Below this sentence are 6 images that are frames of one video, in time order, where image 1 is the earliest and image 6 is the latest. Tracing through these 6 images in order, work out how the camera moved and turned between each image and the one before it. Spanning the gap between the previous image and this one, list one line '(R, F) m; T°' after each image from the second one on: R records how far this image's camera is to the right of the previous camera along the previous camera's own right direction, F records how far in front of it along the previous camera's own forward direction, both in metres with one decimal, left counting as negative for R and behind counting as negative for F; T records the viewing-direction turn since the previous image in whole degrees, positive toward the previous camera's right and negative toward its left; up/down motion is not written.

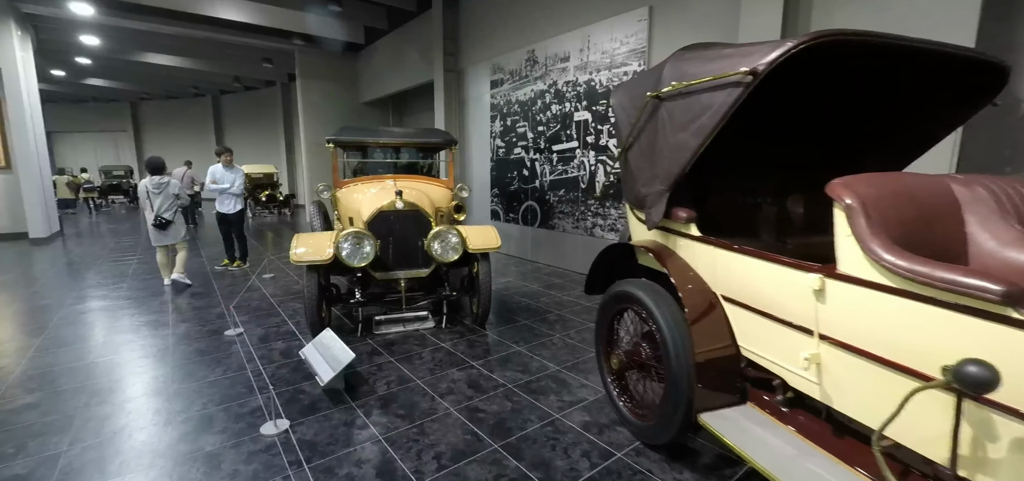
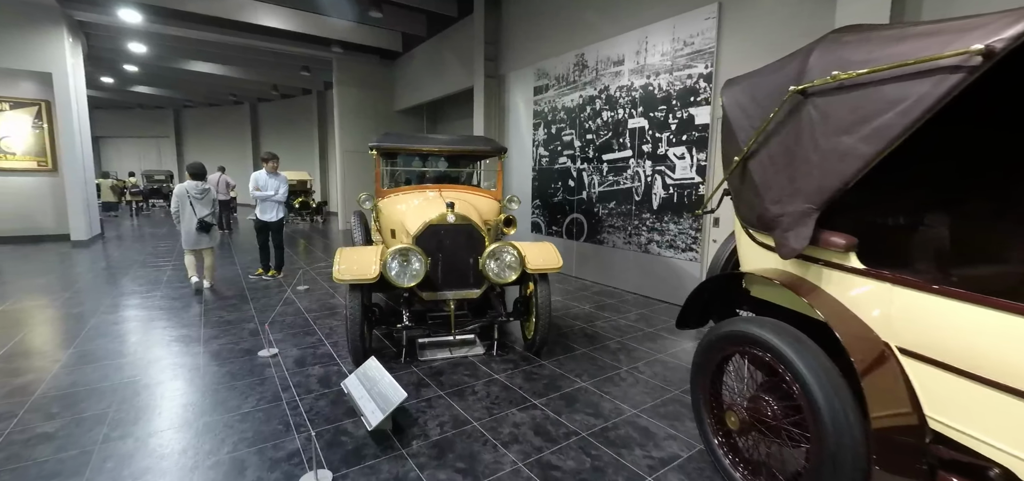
(-0.3, +0.4) m; -3°
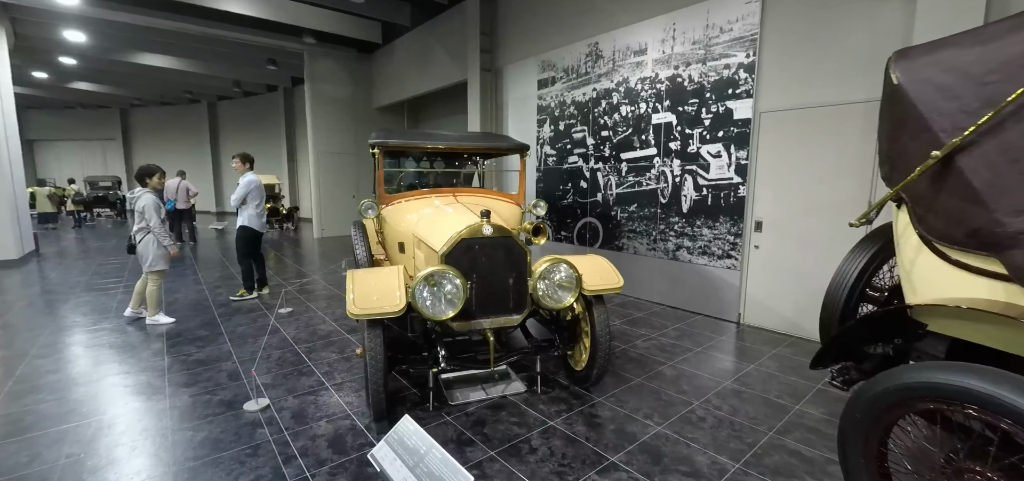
(-0.5, +0.6) m; +4°
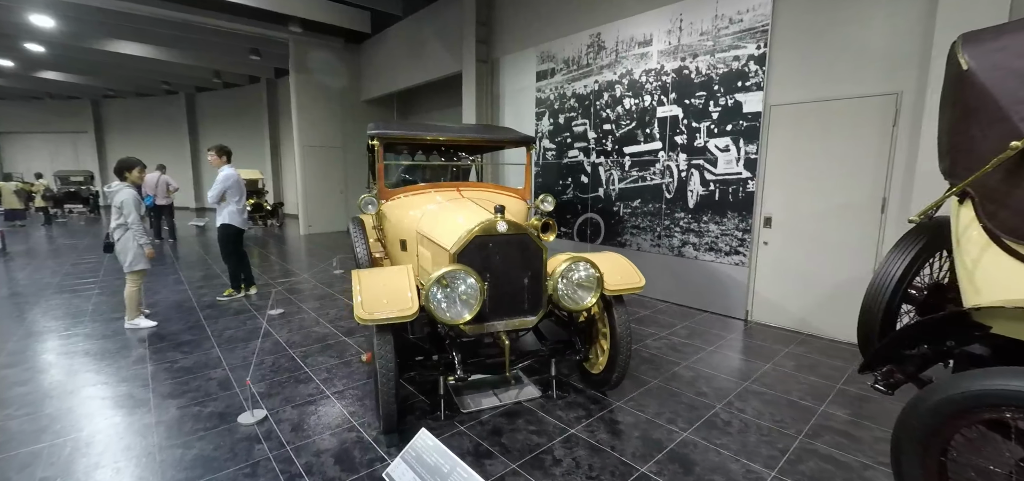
(-0.2, +0.2) m; +2°
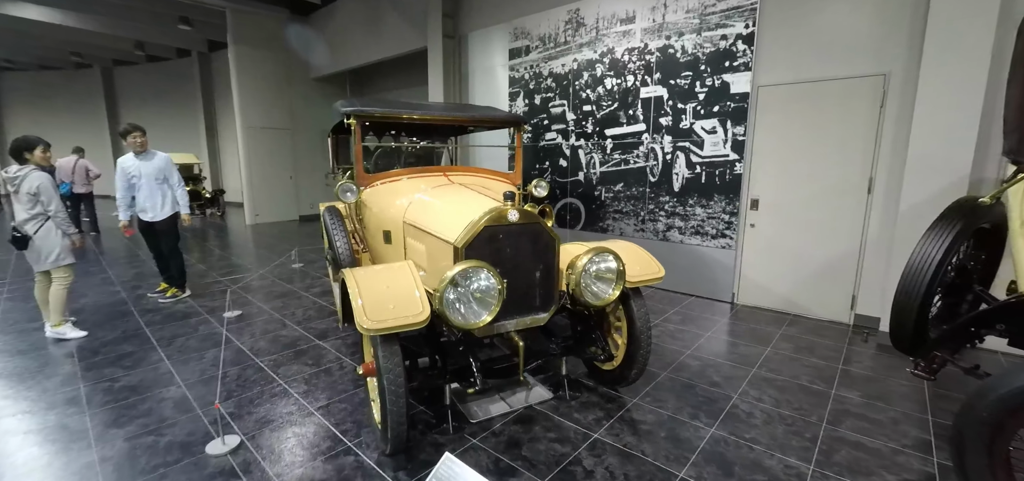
(-0.3, +0.3) m; +6°
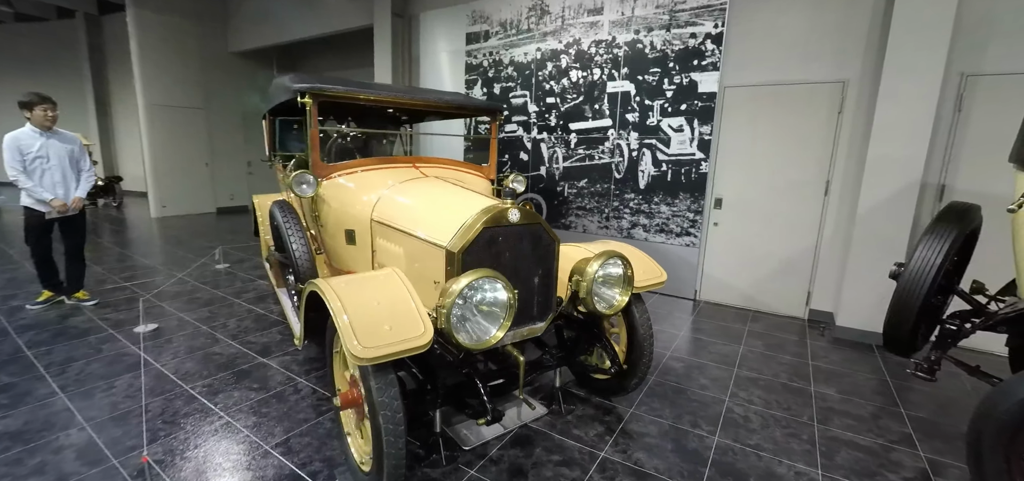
(-0.3, +0.3) m; +9°
